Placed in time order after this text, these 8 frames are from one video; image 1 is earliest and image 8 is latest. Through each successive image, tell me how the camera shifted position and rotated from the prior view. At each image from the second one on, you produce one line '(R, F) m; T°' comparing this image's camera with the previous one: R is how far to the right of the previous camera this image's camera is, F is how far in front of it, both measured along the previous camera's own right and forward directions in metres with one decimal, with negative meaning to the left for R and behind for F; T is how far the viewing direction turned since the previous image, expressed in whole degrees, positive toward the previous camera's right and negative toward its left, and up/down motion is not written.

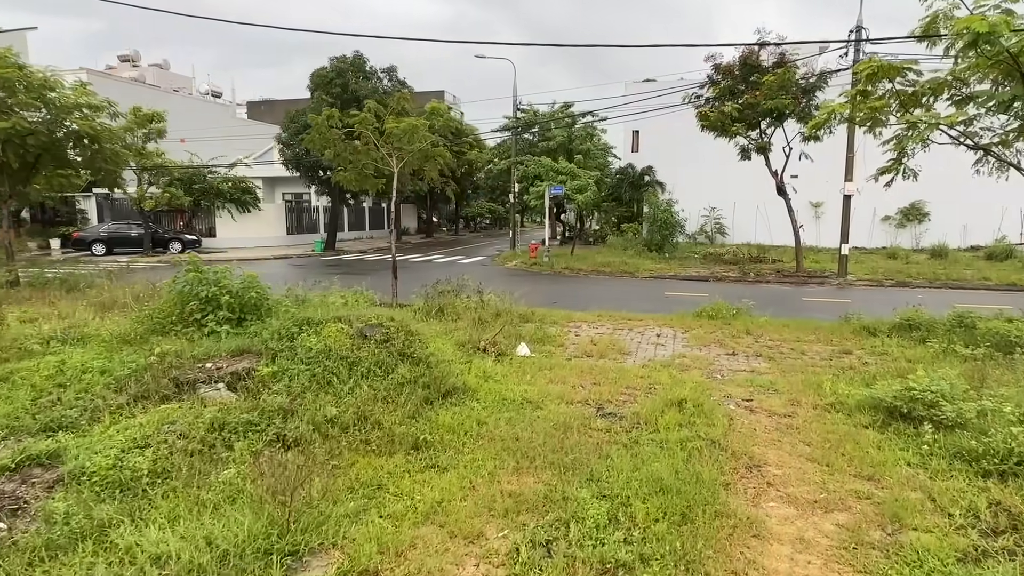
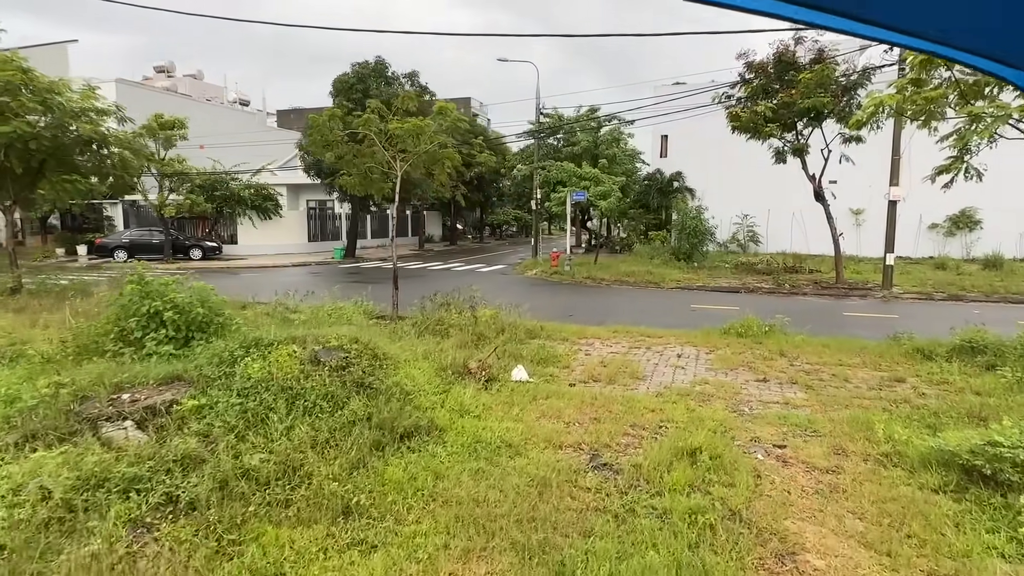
(+0.4, +0.8) m; -3°
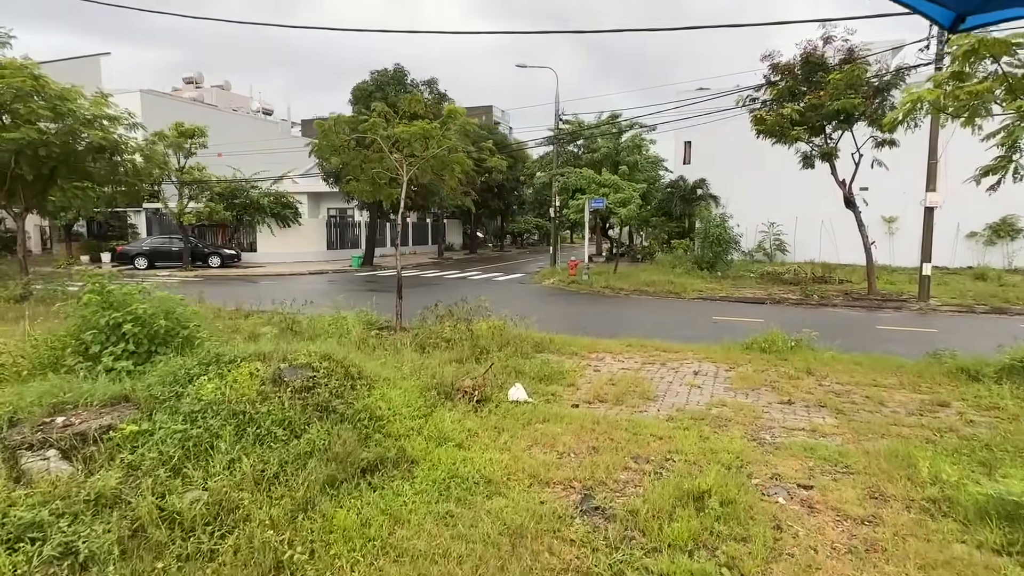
(+0.2, +0.5) m; -2°
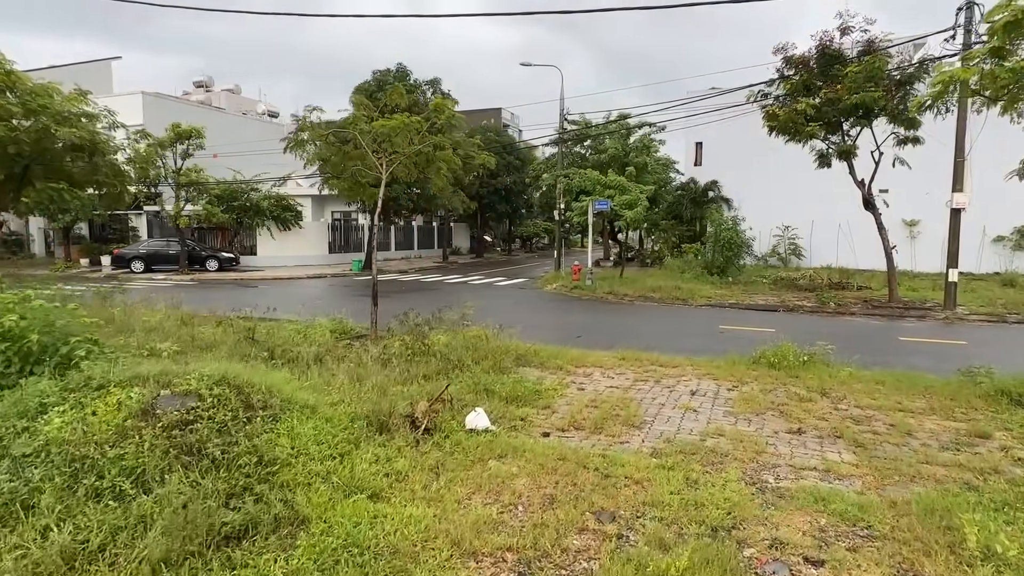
(+0.4, +0.8) m; -1°
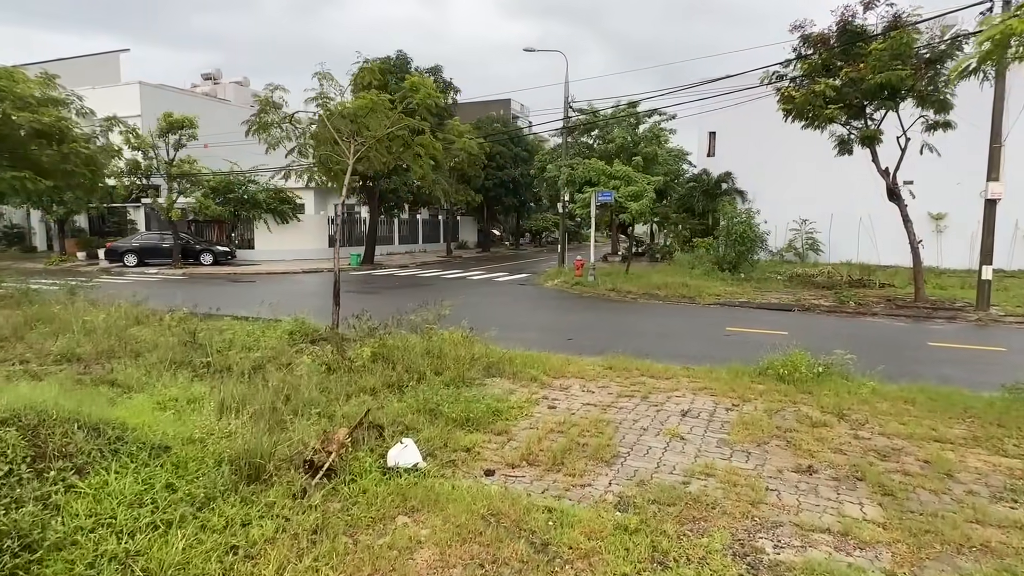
(+0.5, +1.0) m; -1°
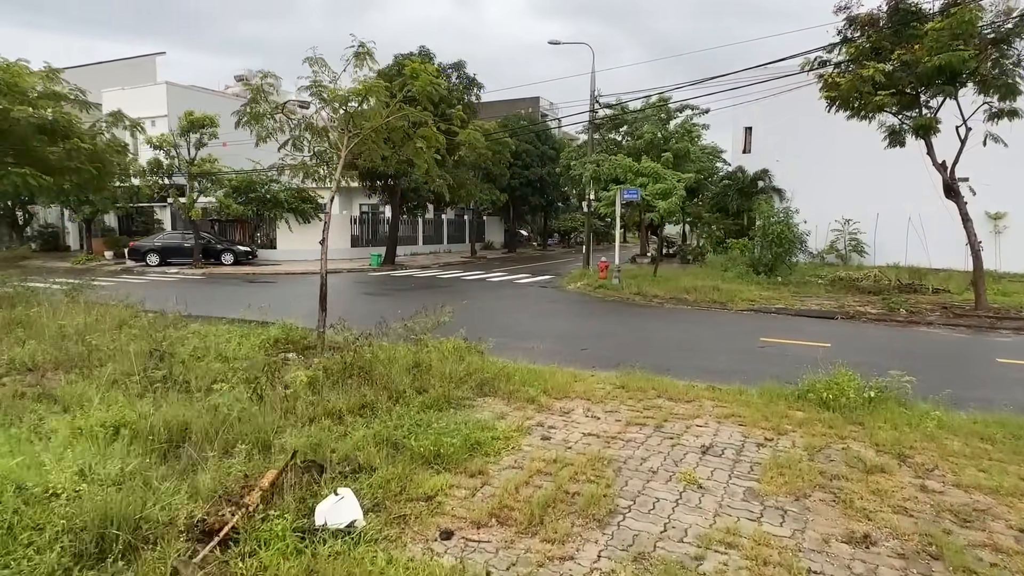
(+0.3, +0.8) m; -3°
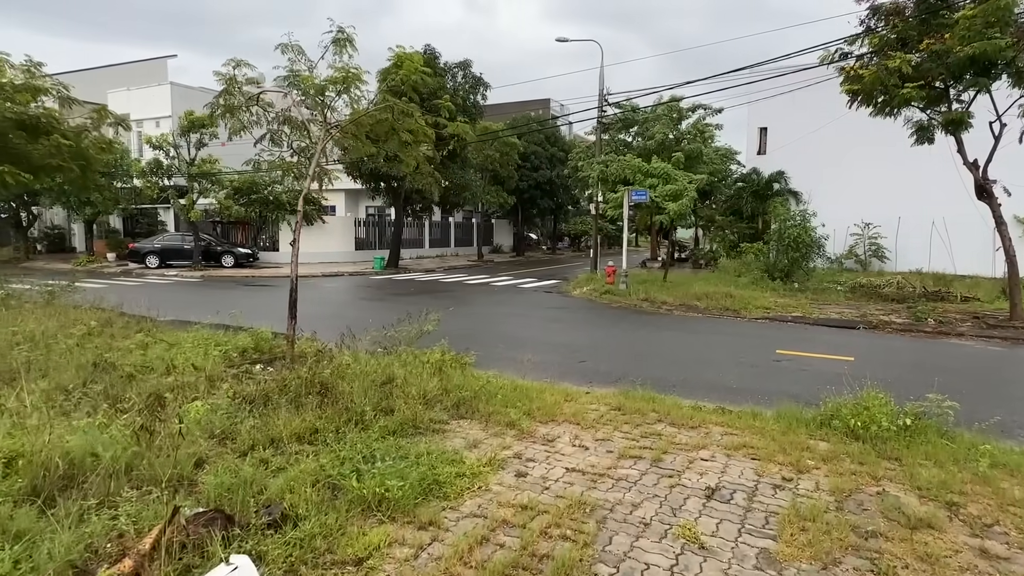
(+0.3, +0.7) m; -1°
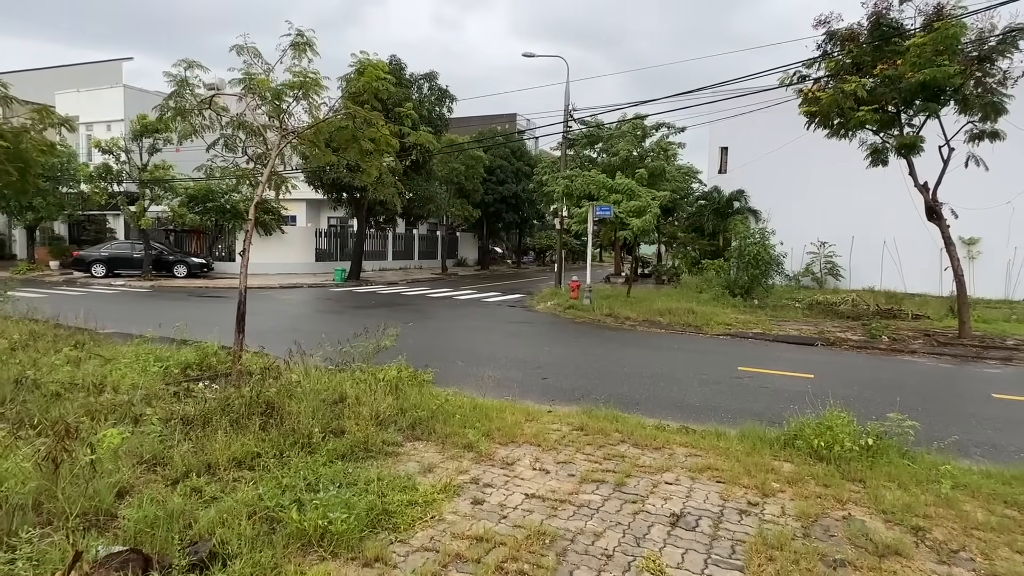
(0.0, +0.2) m; +3°
